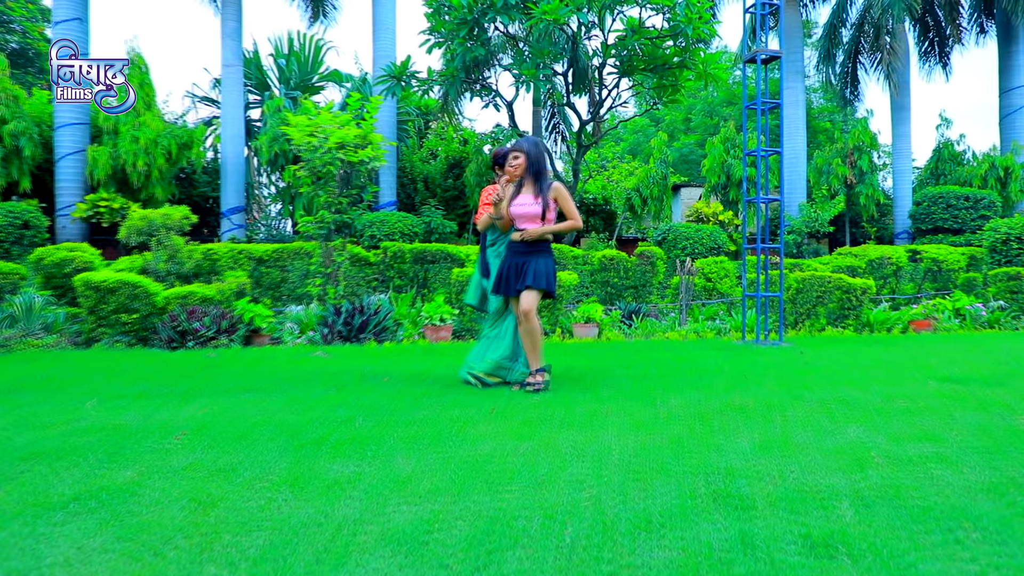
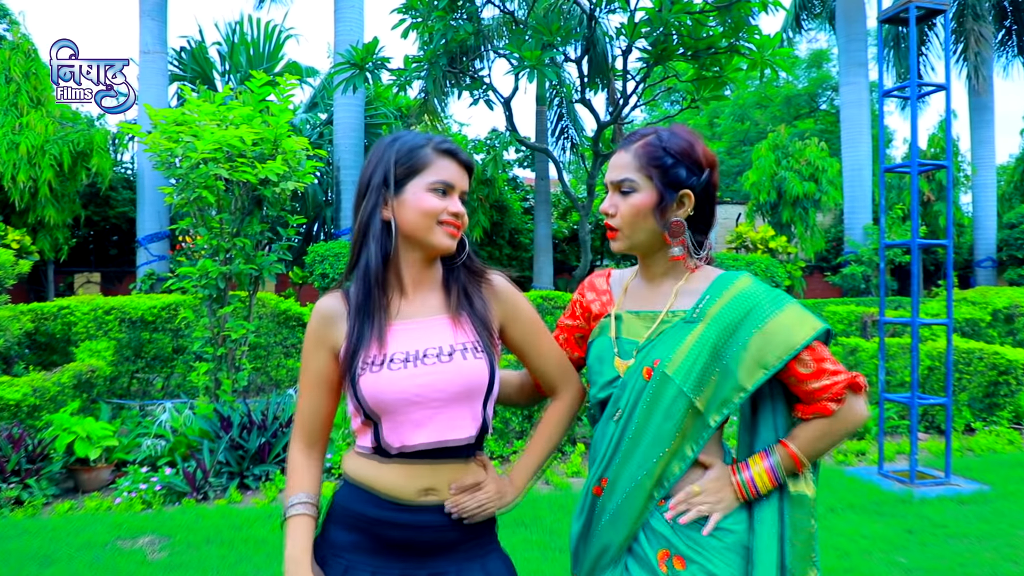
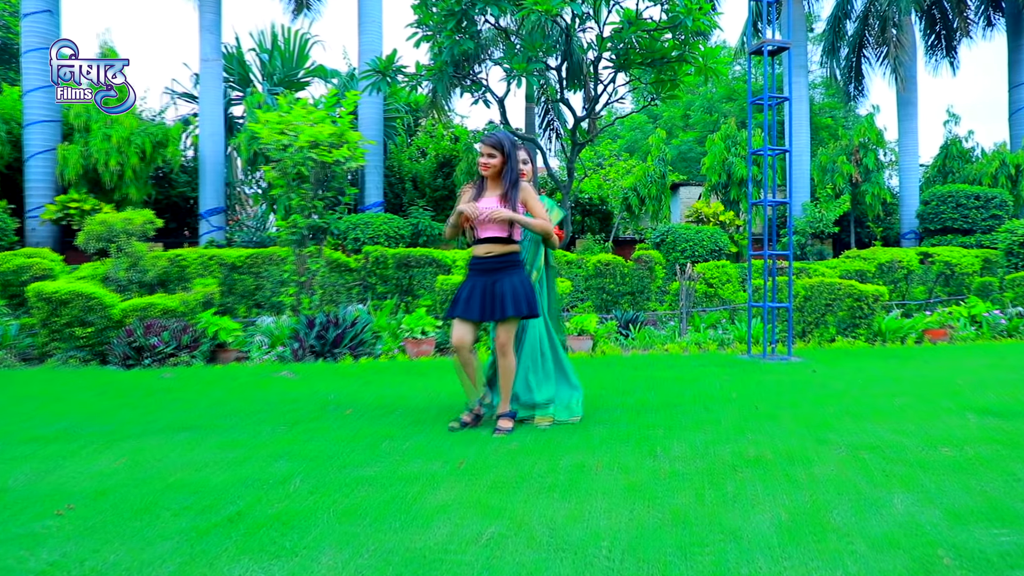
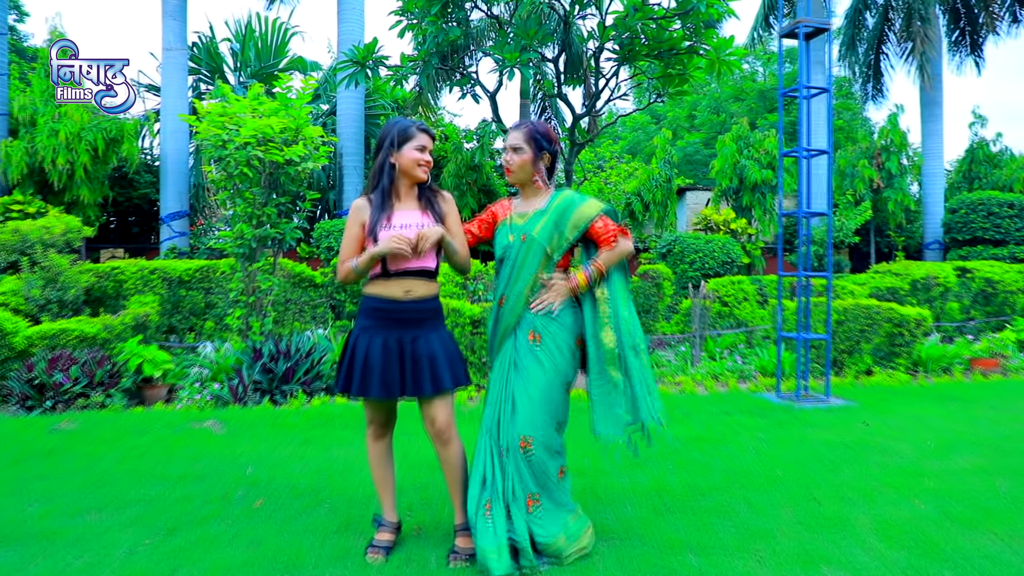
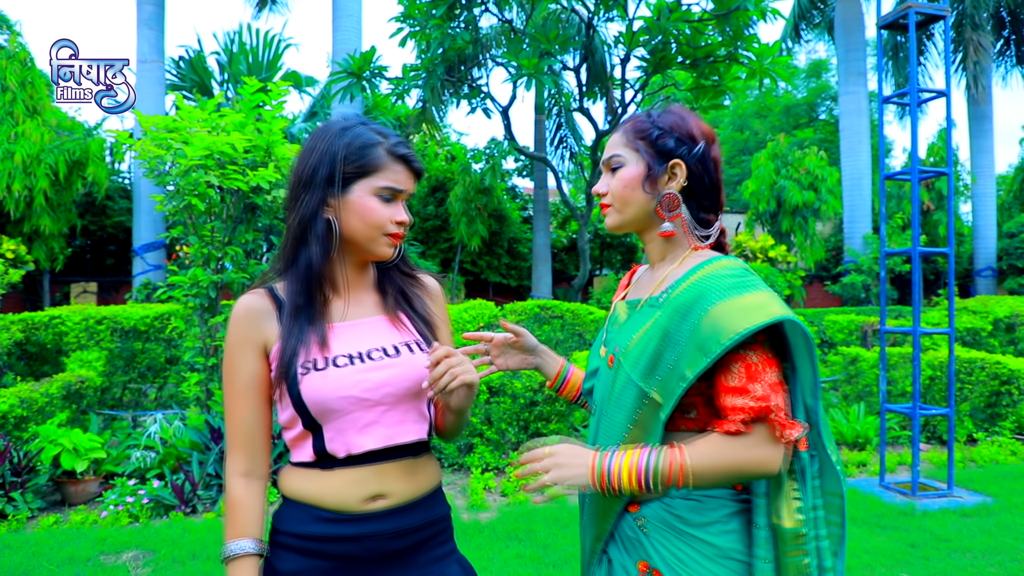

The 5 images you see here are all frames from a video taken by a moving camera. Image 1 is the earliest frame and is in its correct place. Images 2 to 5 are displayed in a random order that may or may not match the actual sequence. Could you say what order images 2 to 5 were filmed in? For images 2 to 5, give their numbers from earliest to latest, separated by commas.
3, 4, 2, 5
